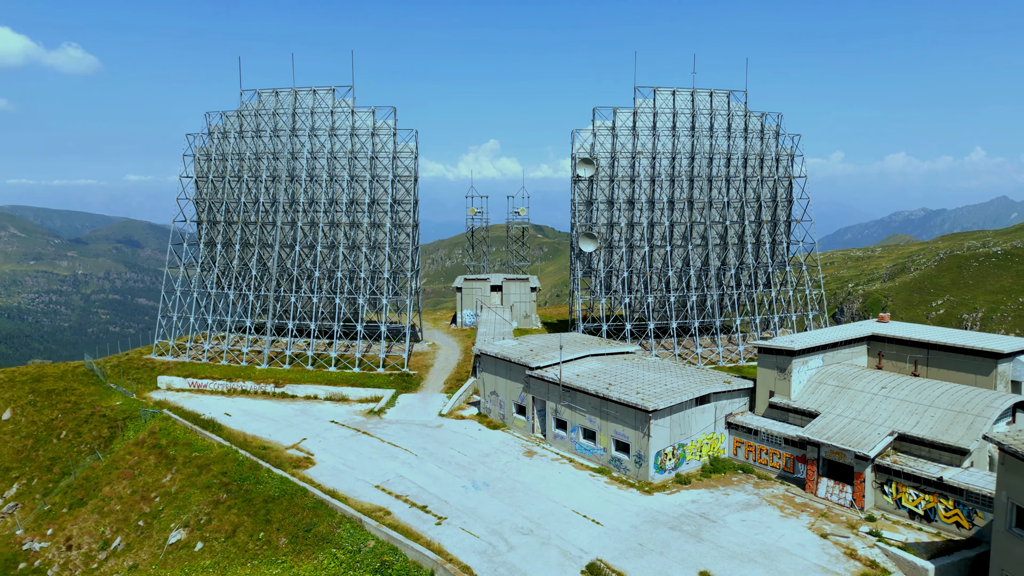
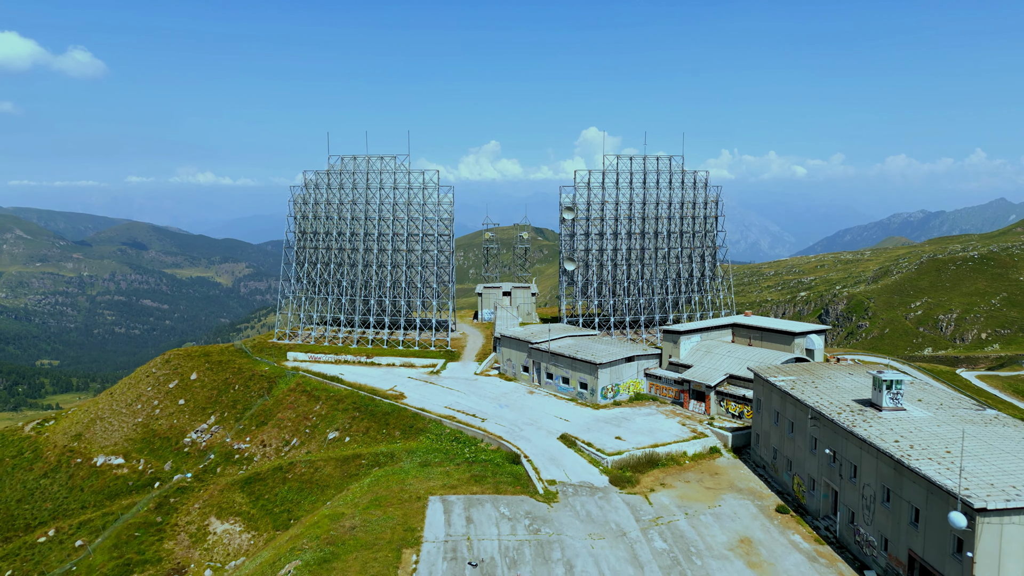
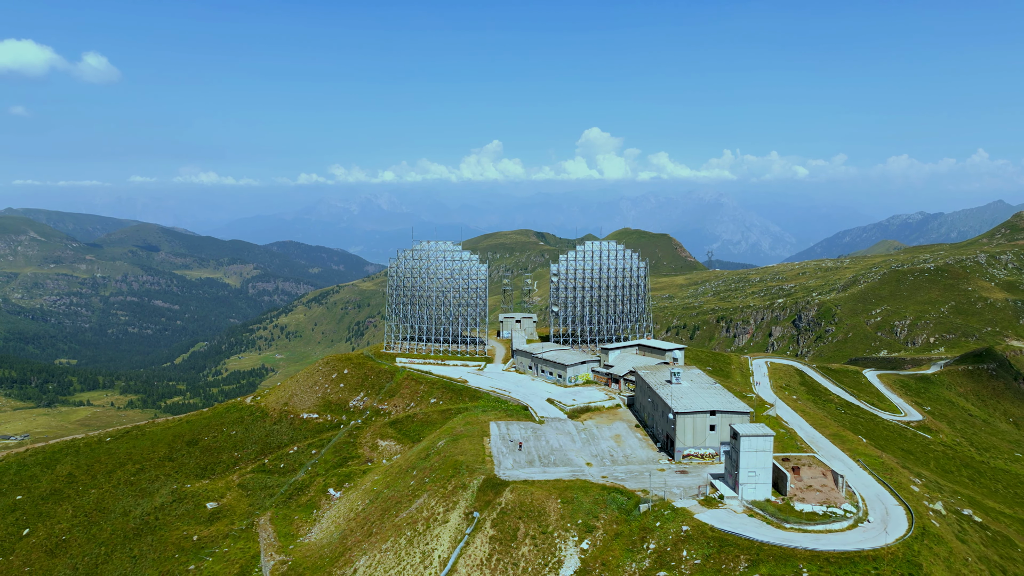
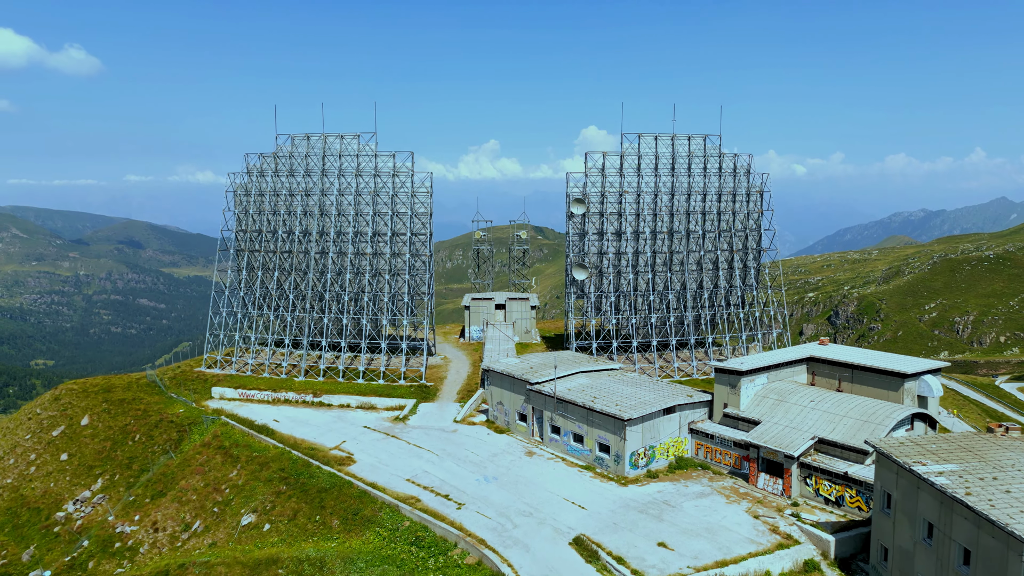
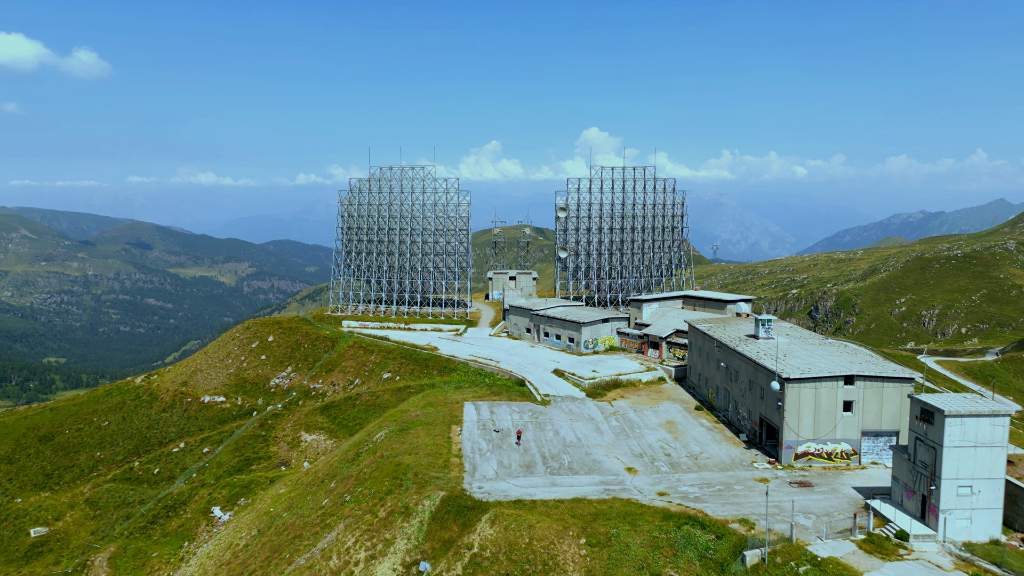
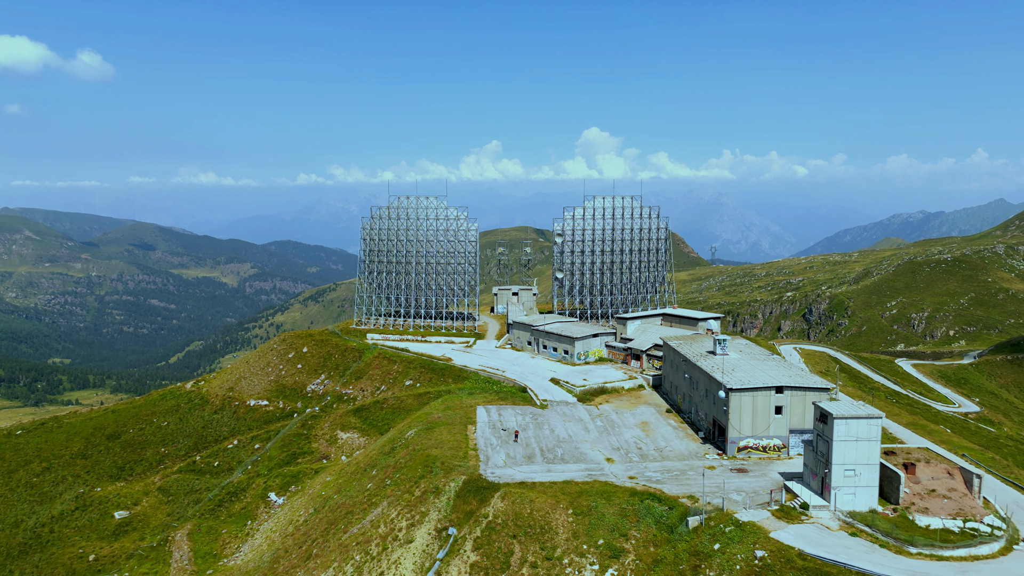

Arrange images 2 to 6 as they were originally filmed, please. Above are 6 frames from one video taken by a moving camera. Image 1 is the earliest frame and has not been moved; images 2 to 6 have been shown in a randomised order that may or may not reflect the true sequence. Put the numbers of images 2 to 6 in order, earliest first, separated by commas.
4, 2, 5, 6, 3
